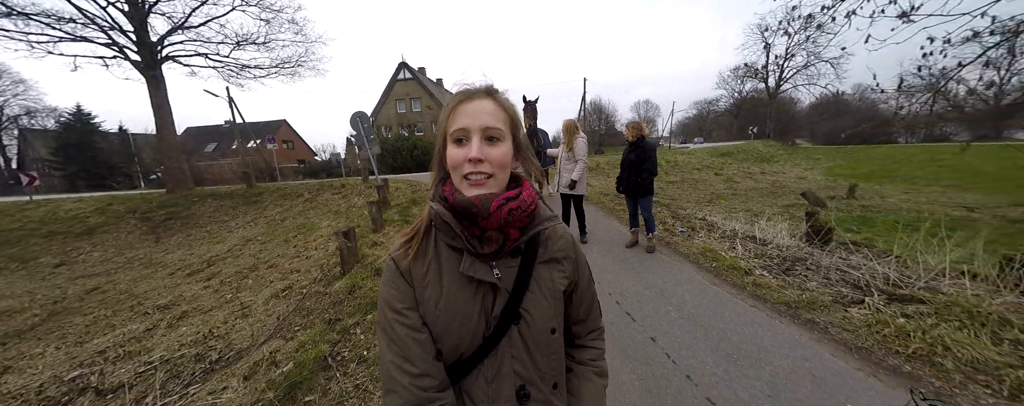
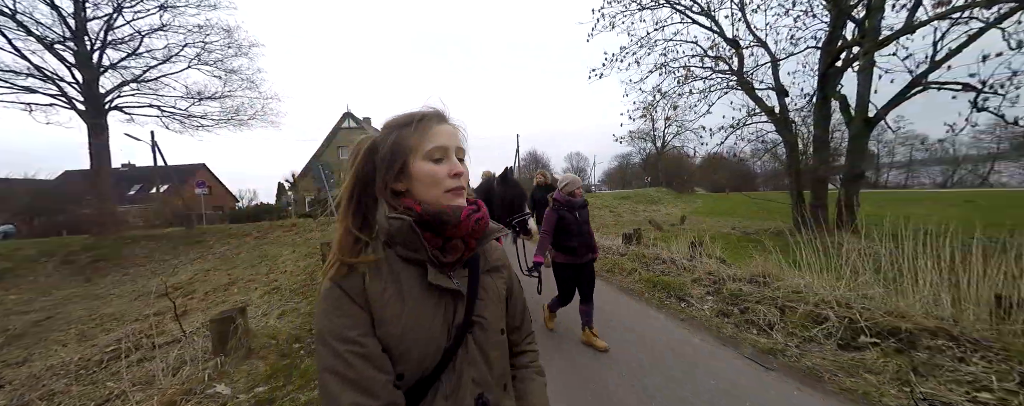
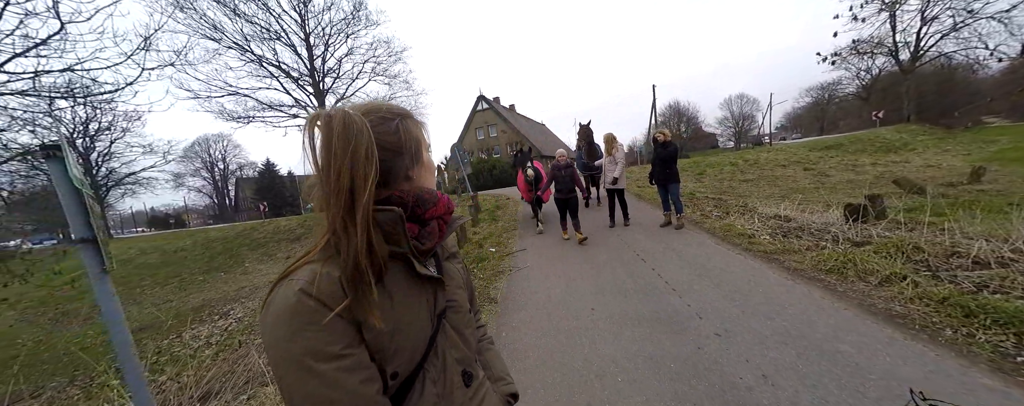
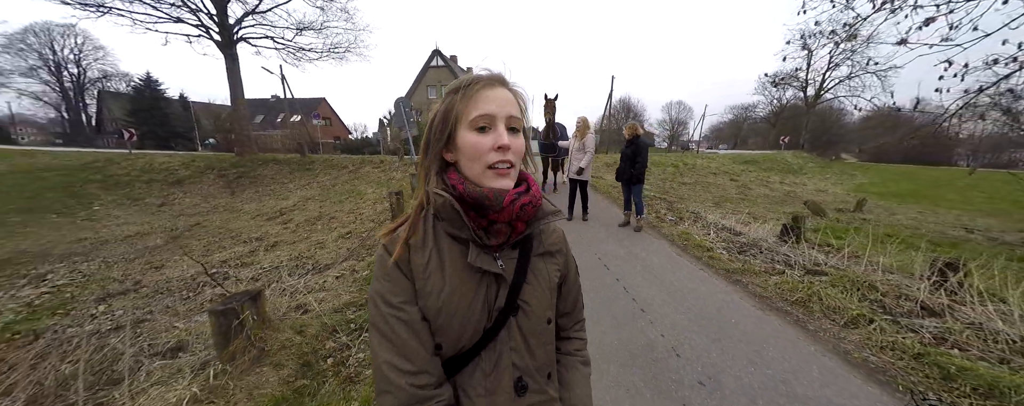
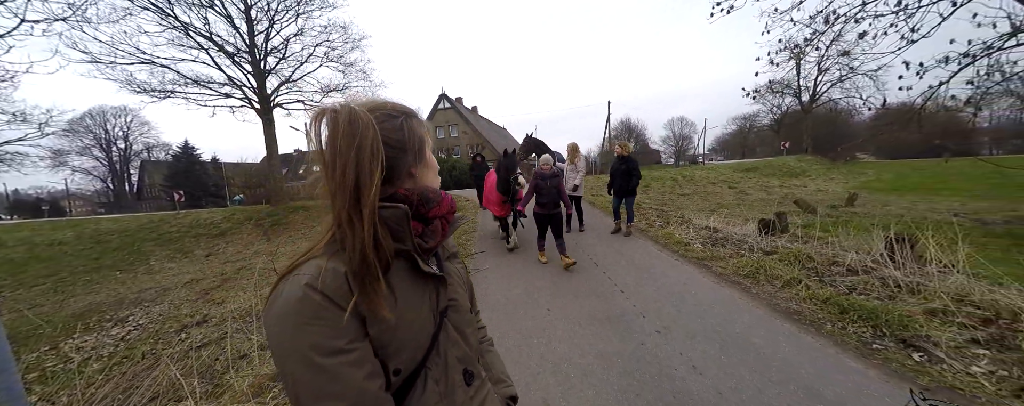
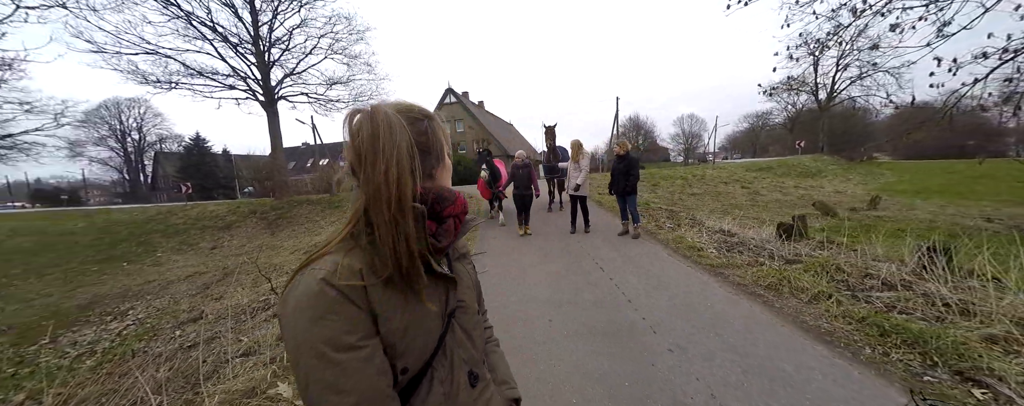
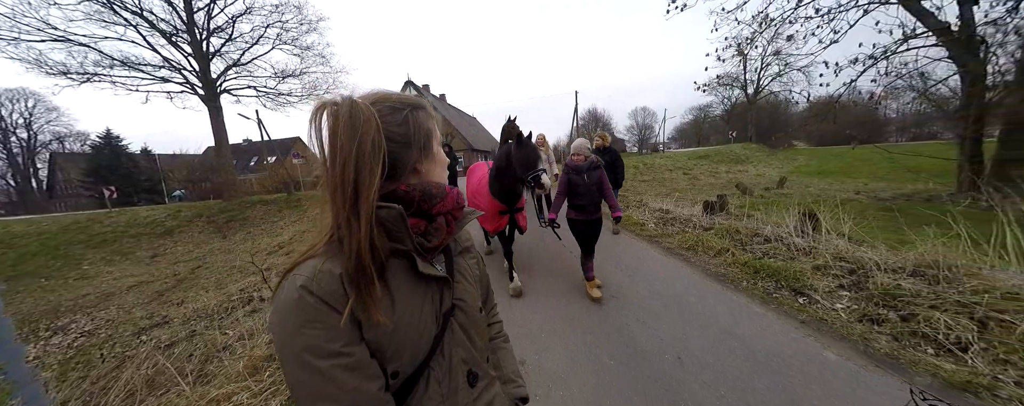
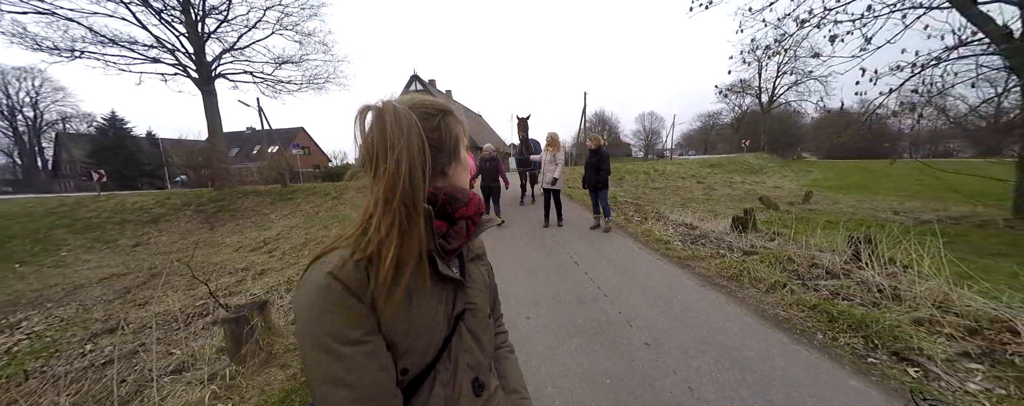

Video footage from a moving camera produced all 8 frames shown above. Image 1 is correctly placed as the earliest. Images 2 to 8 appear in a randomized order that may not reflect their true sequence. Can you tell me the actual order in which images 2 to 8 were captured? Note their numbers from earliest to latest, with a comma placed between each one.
4, 8, 6, 3, 5, 7, 2
